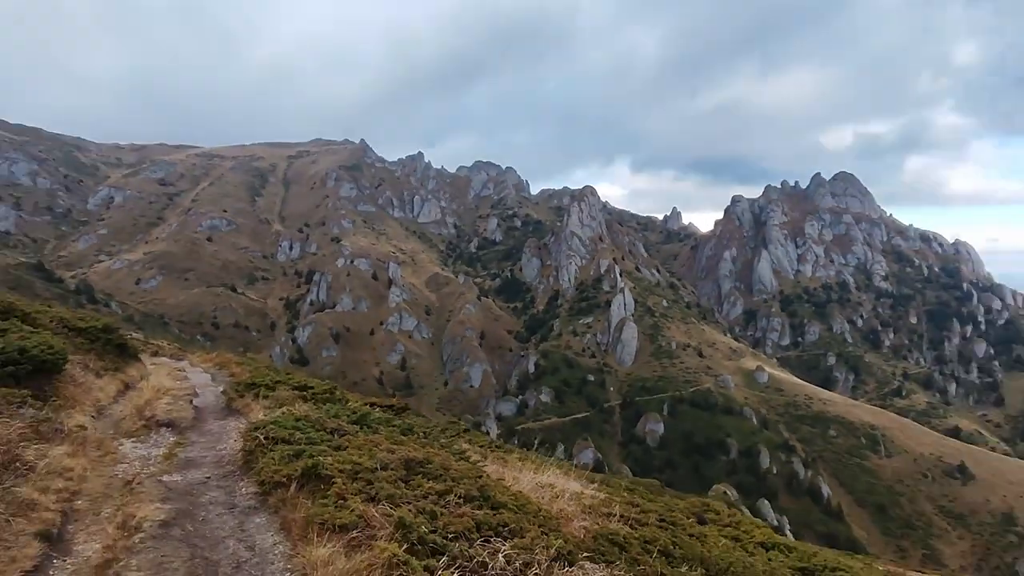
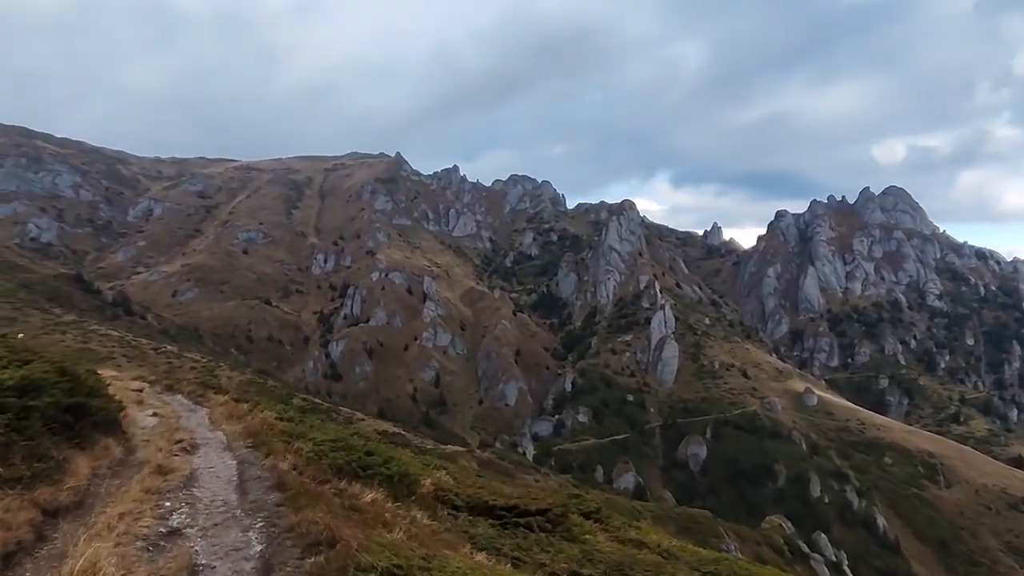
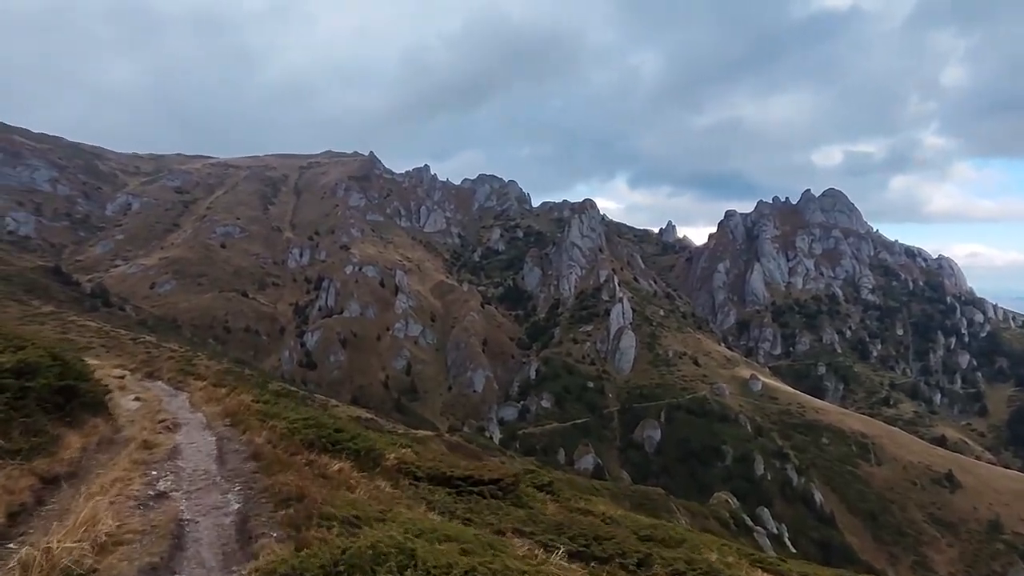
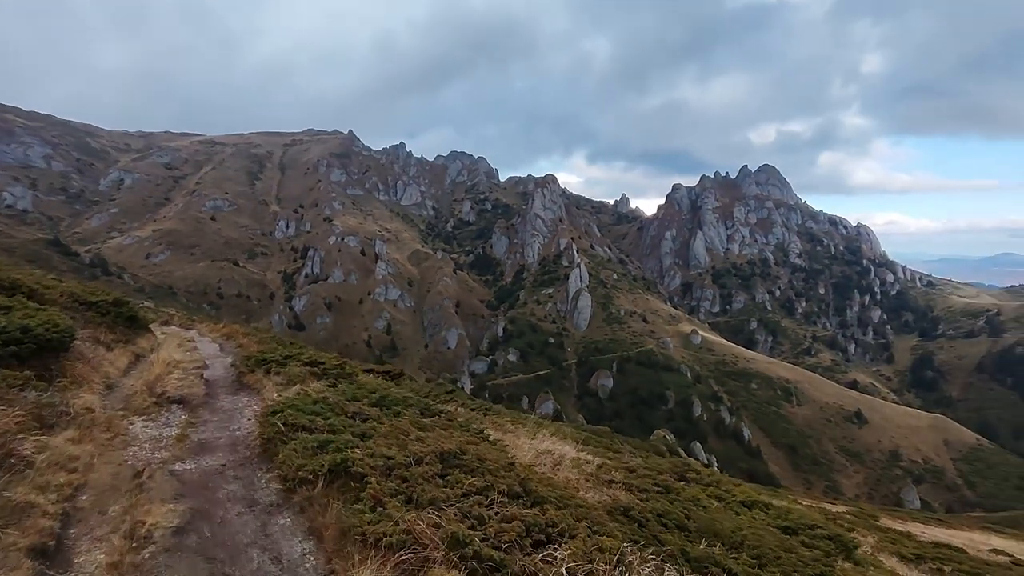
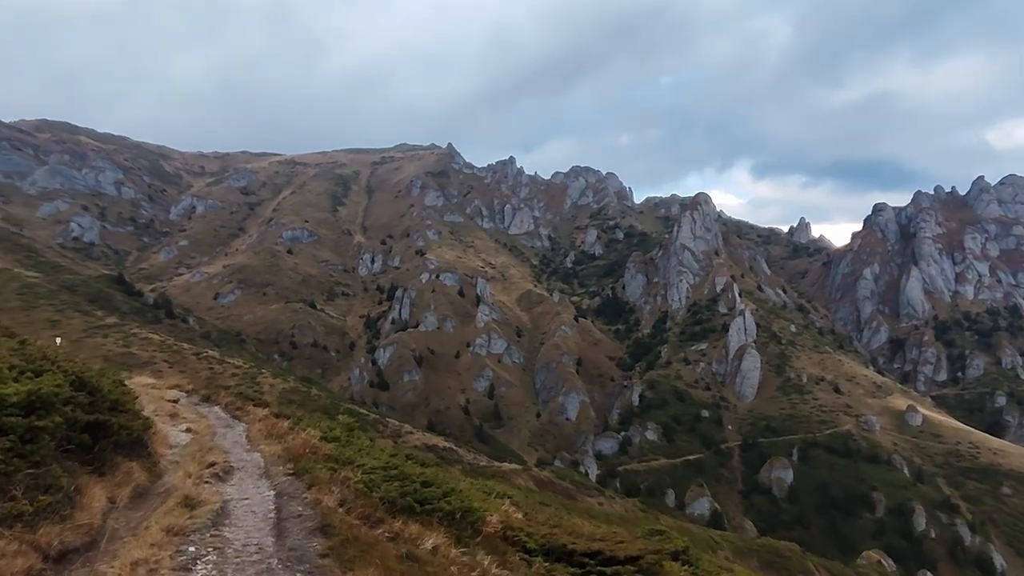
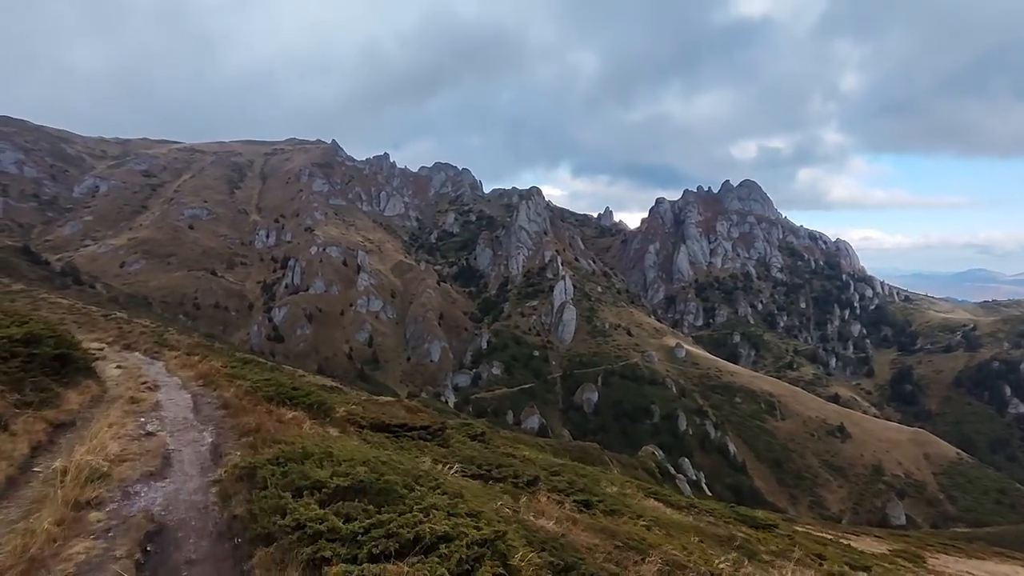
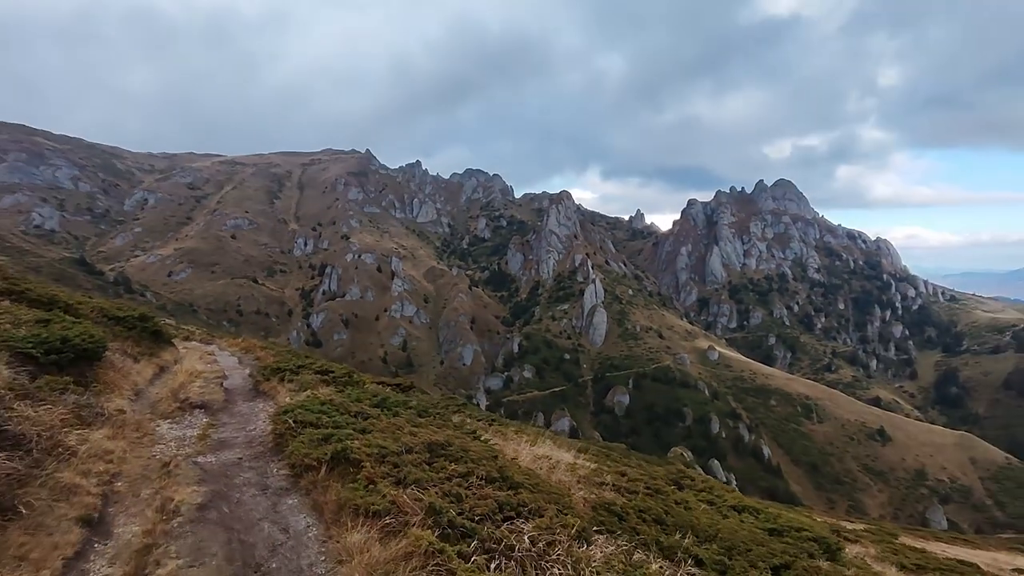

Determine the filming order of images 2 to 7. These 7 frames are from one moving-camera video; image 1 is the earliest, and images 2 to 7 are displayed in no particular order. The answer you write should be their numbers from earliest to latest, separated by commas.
7, 4, 6, 3, 2, 5
